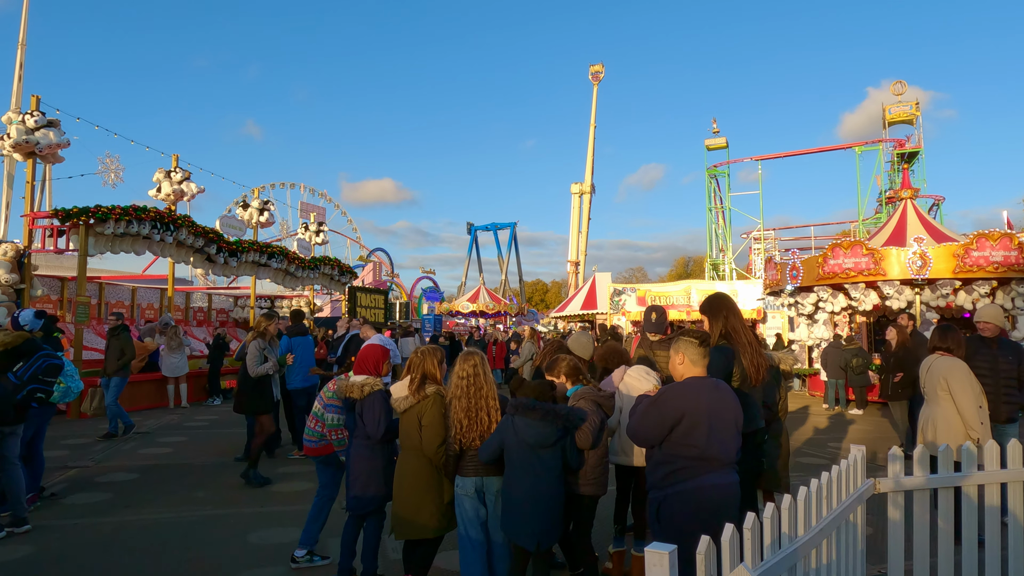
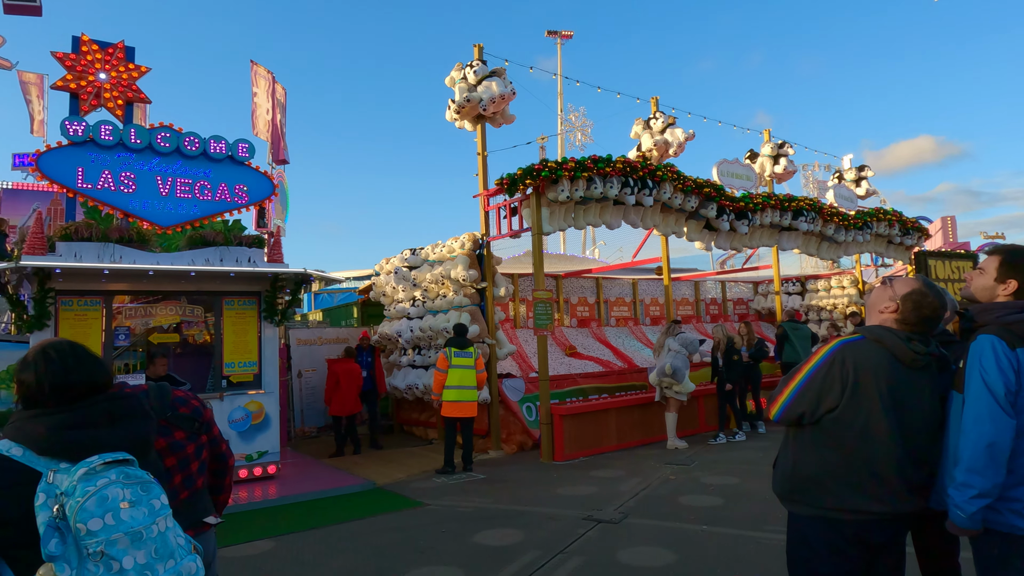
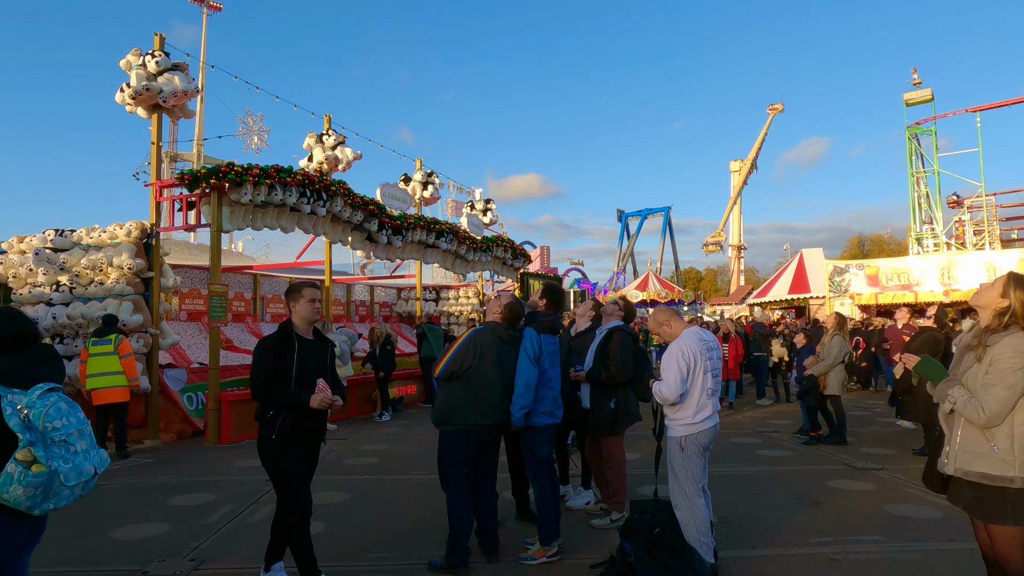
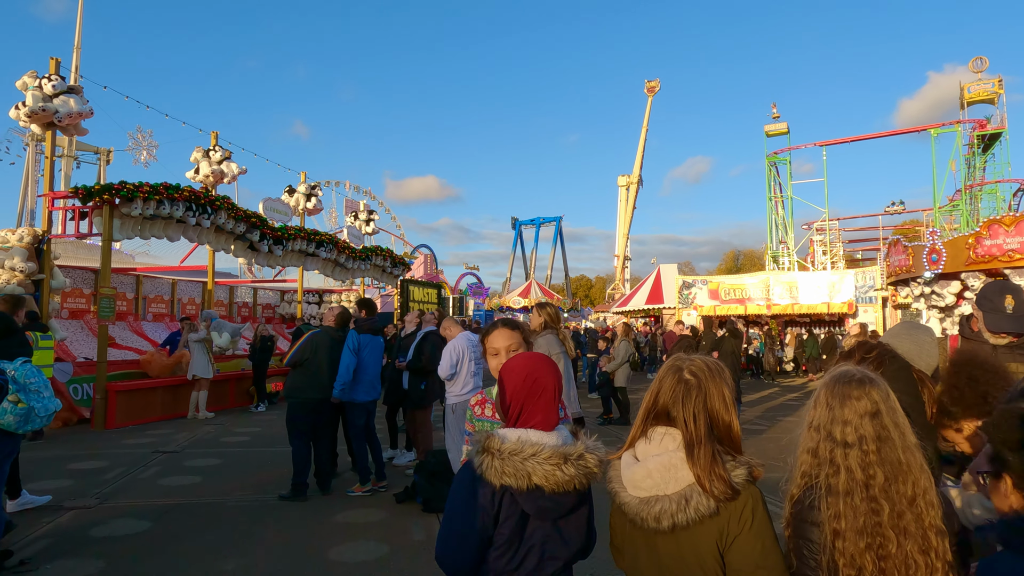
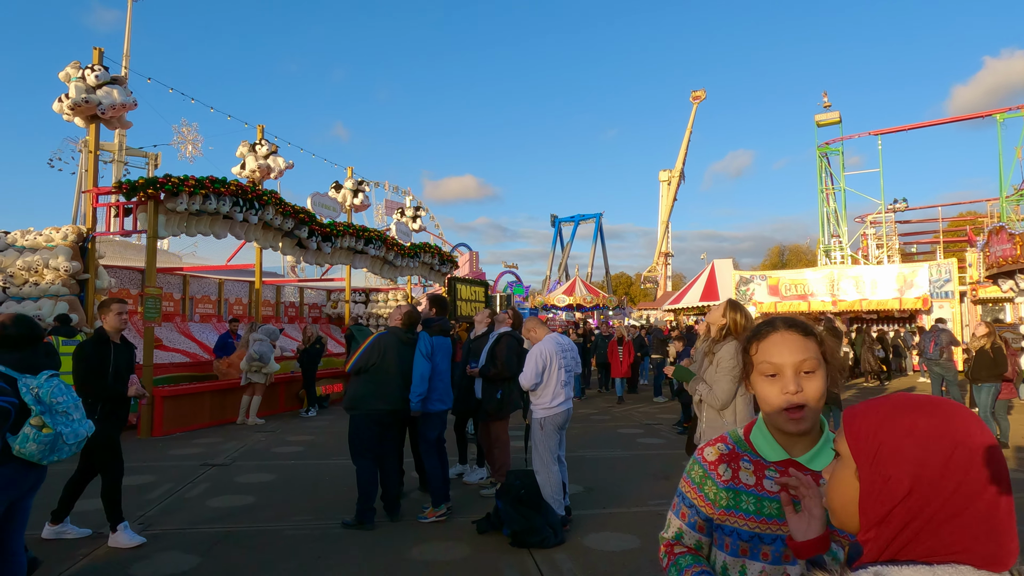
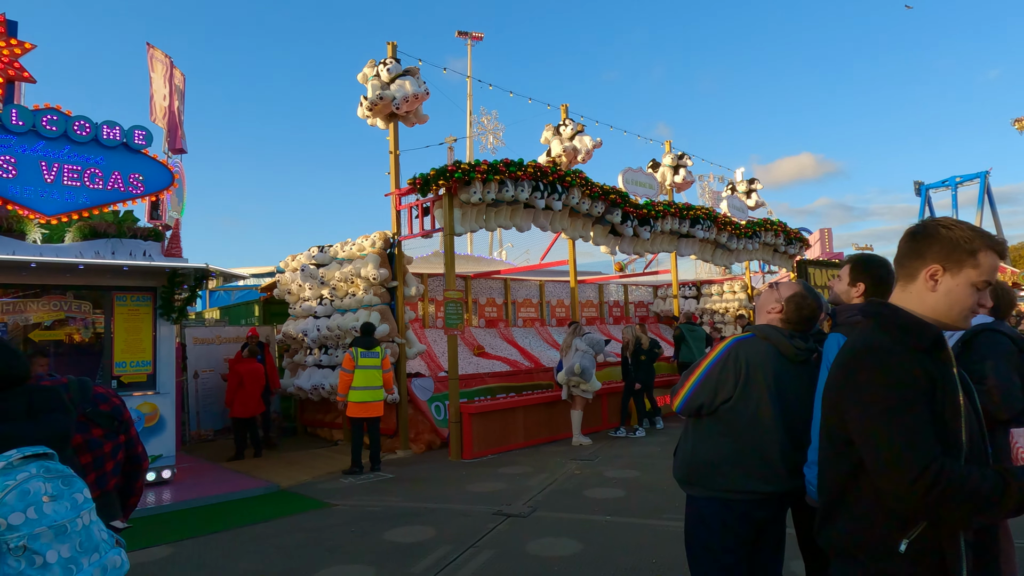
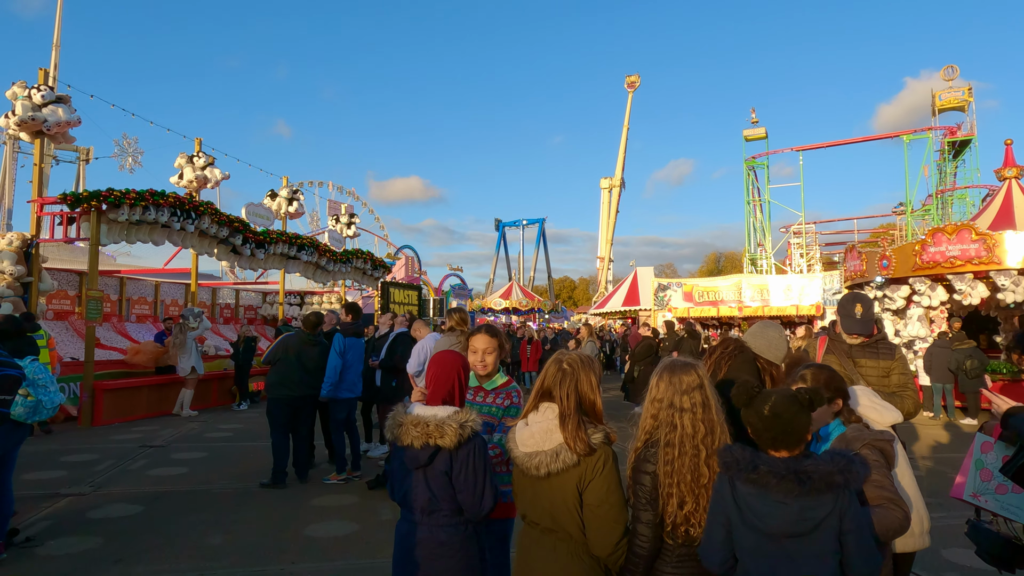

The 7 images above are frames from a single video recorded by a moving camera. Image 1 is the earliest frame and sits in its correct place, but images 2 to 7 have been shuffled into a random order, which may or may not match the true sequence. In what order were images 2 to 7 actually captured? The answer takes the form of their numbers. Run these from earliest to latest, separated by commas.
7, 4, 5, 3, 6, 2
